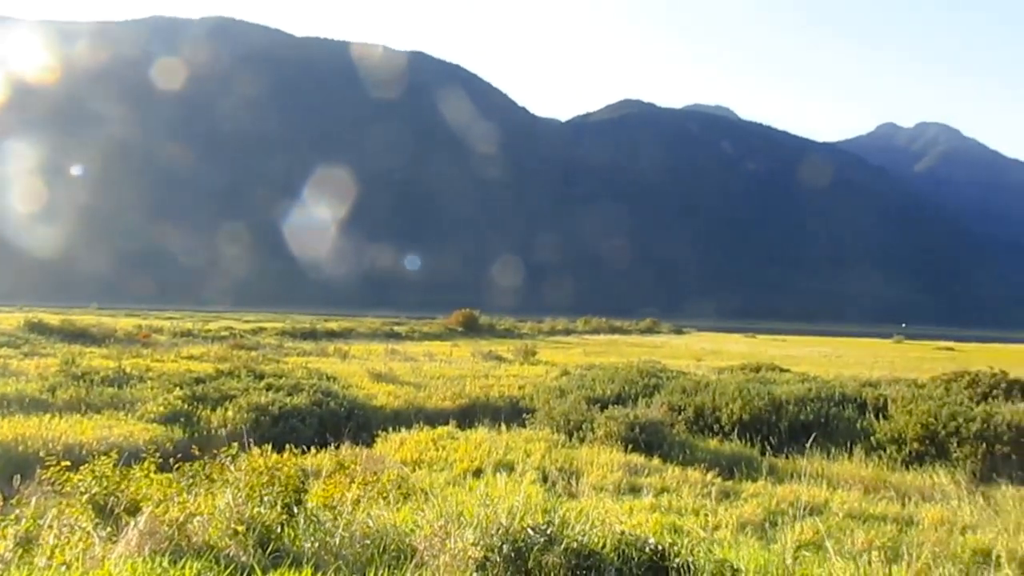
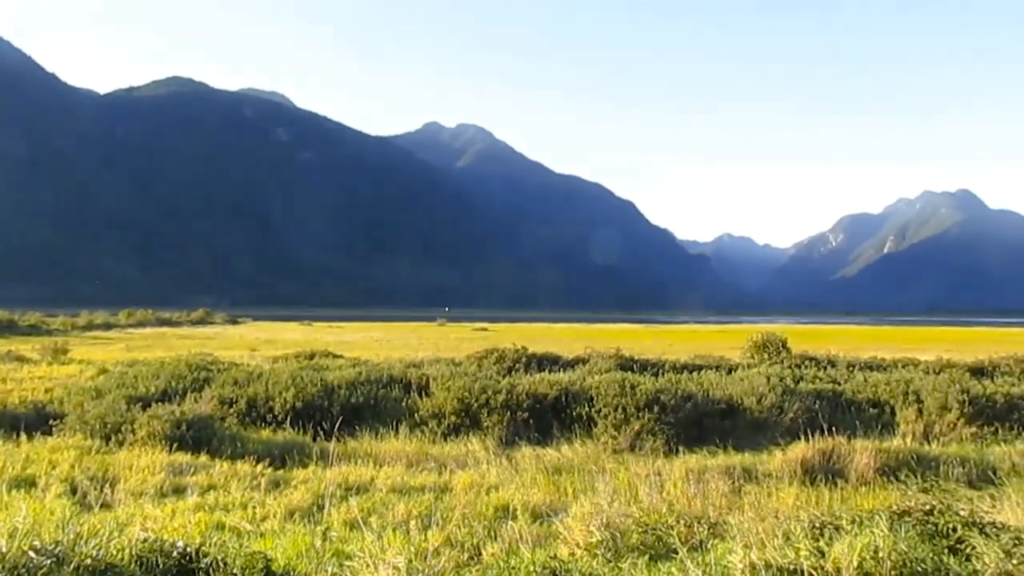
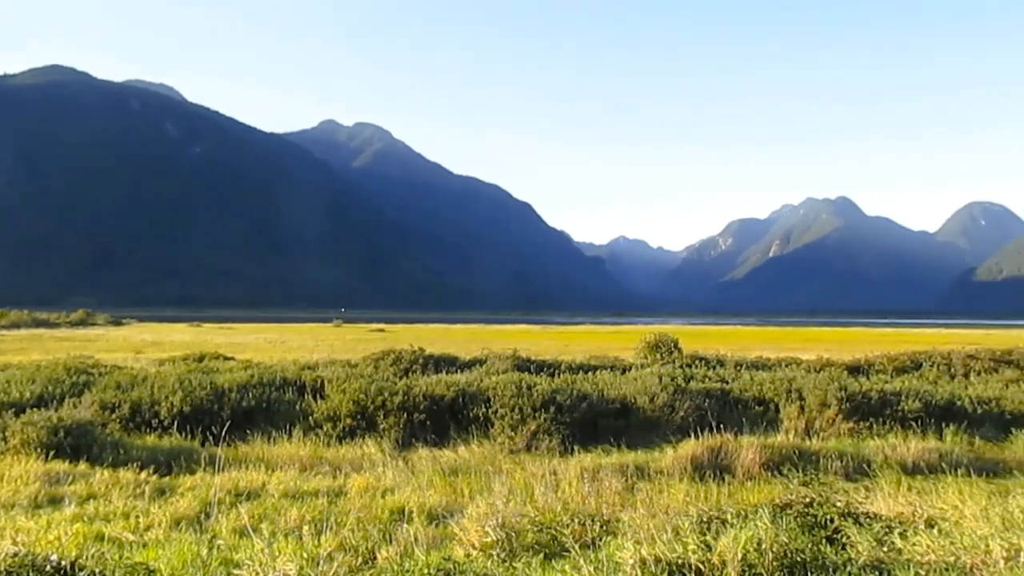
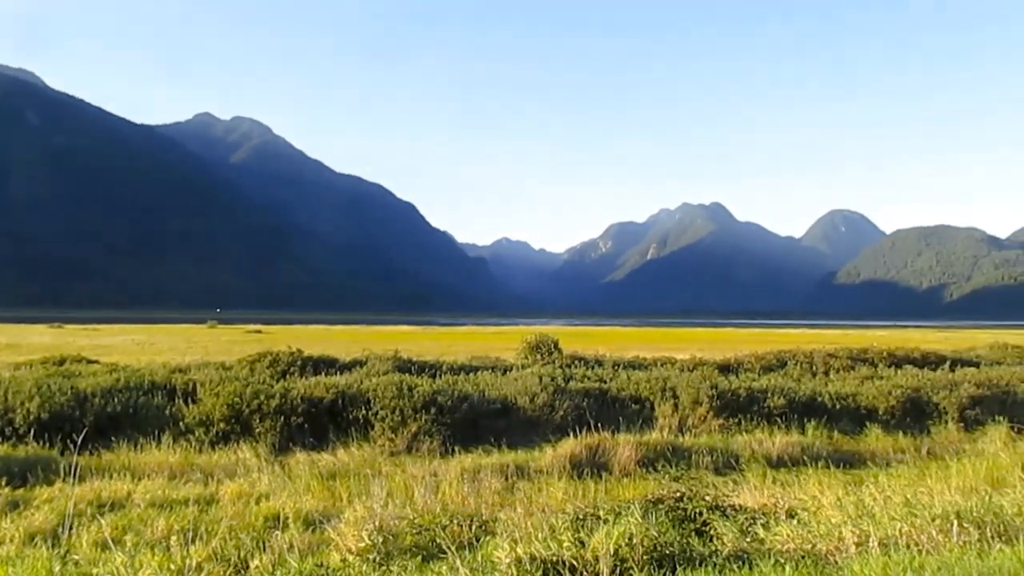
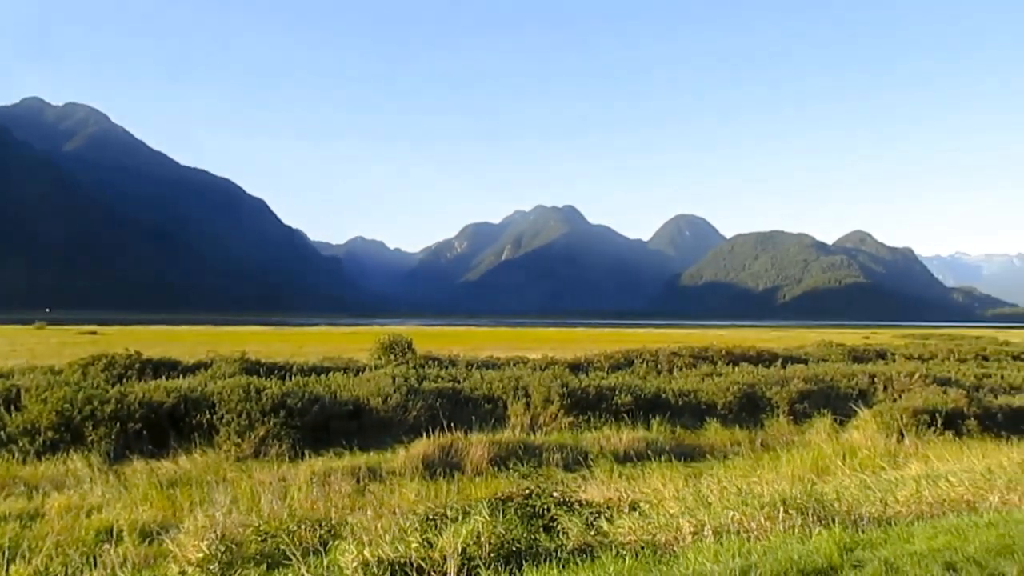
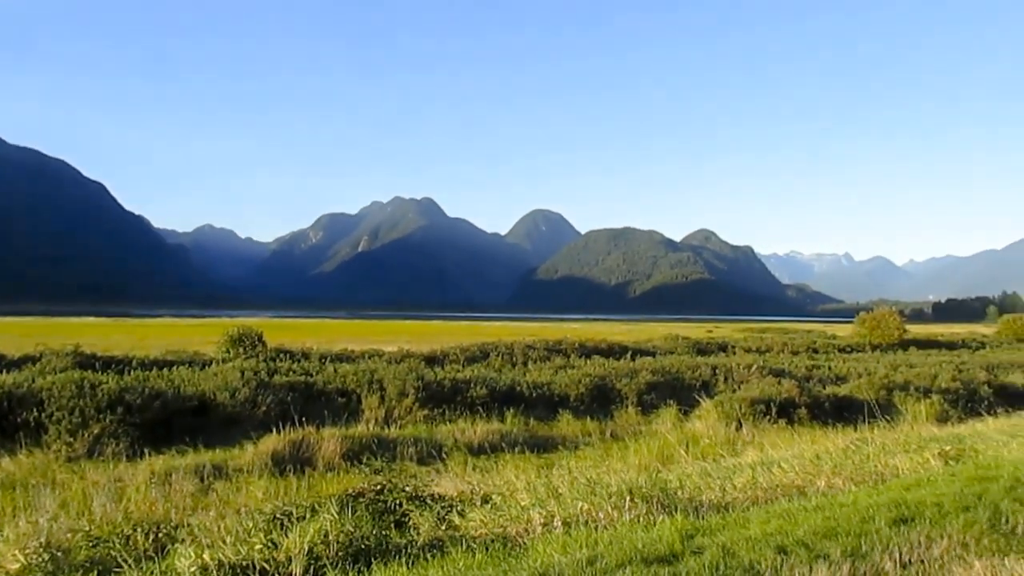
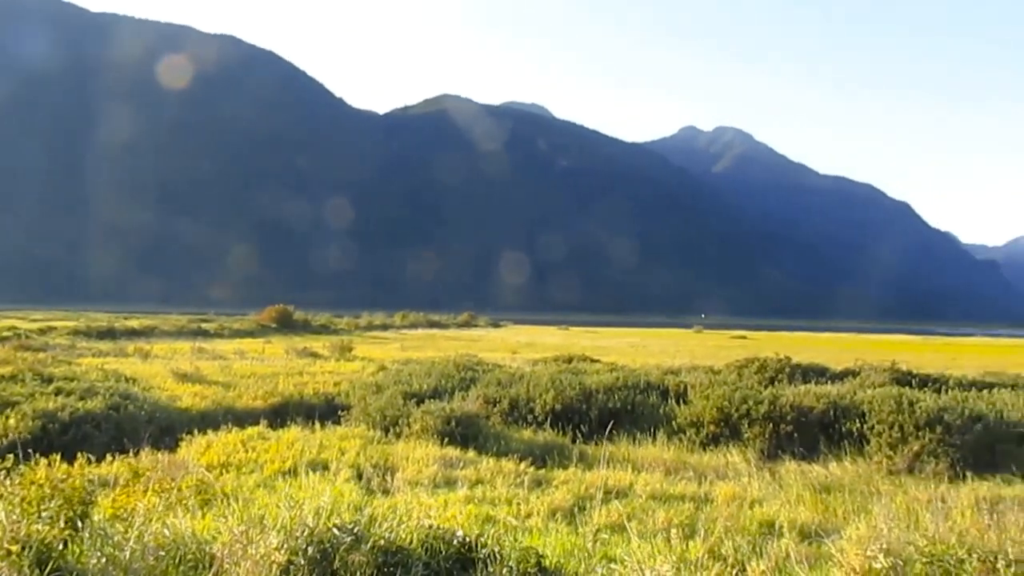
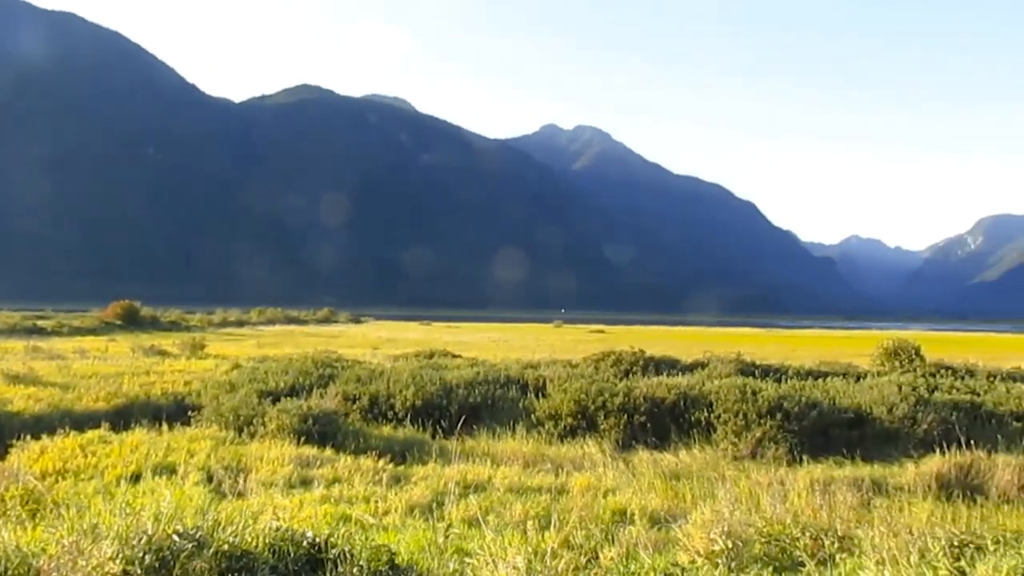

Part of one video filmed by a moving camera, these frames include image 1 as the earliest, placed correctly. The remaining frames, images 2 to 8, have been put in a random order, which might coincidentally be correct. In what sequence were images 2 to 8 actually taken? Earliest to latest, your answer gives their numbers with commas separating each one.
7, 8, 2, 3, 4, 5, 6
